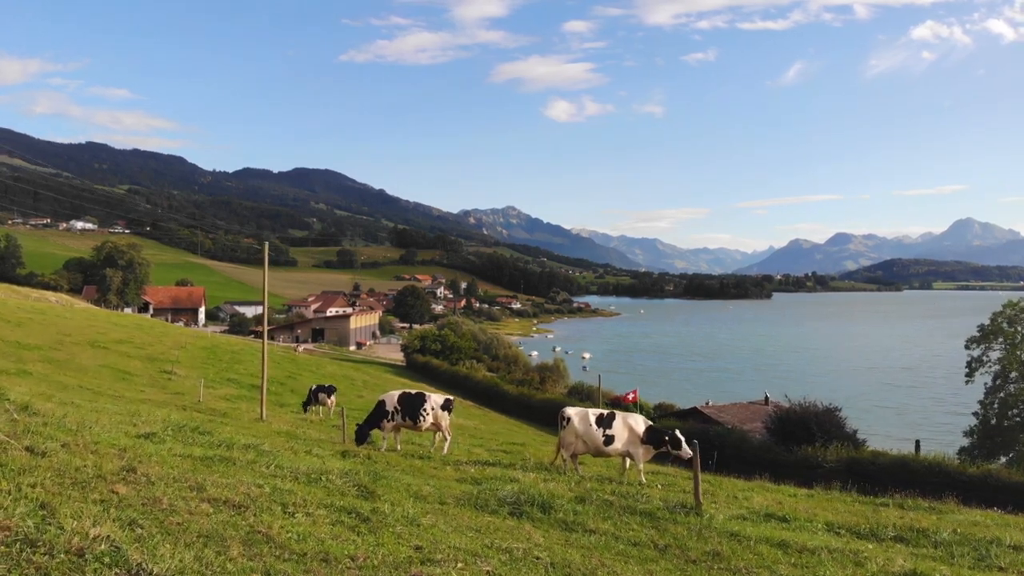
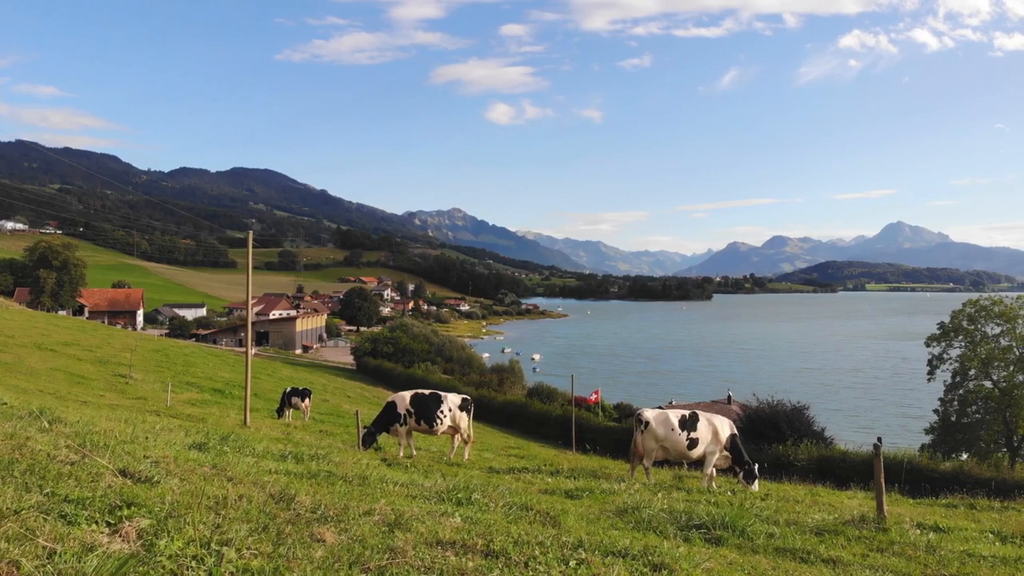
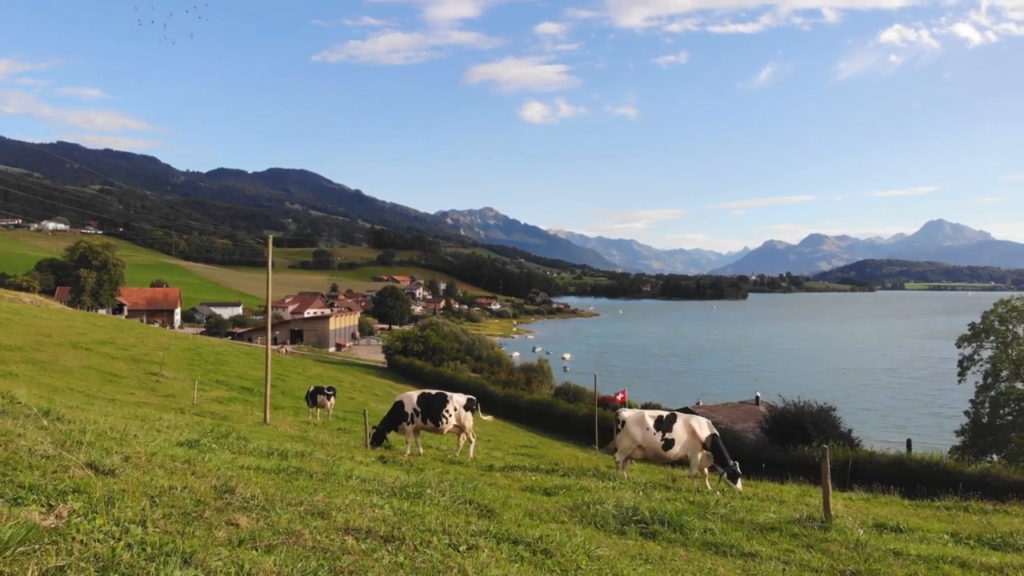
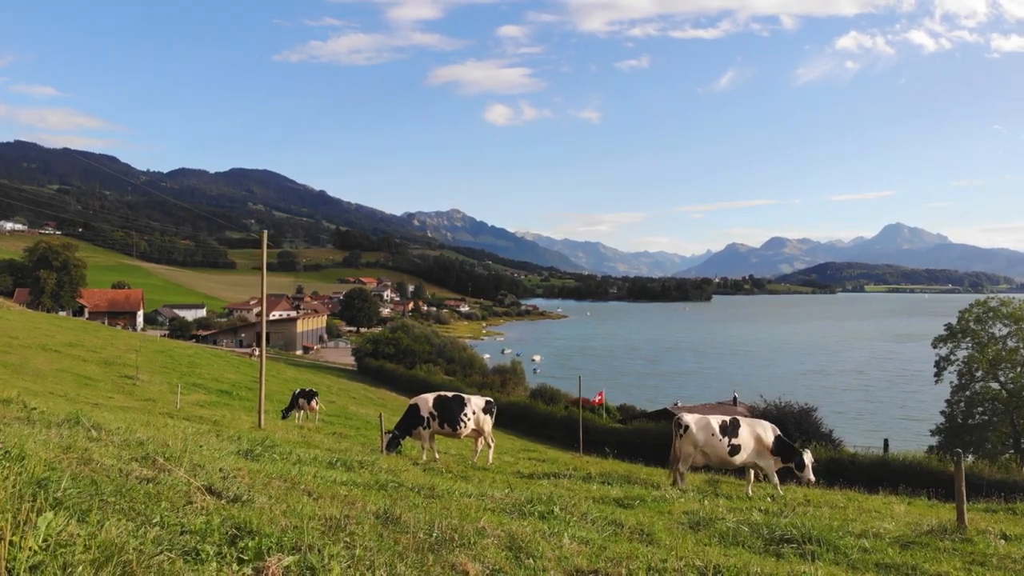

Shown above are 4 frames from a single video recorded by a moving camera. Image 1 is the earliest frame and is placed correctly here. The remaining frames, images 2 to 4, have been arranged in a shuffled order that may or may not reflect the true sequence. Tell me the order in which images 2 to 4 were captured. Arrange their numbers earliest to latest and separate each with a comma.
3, 2, 4
